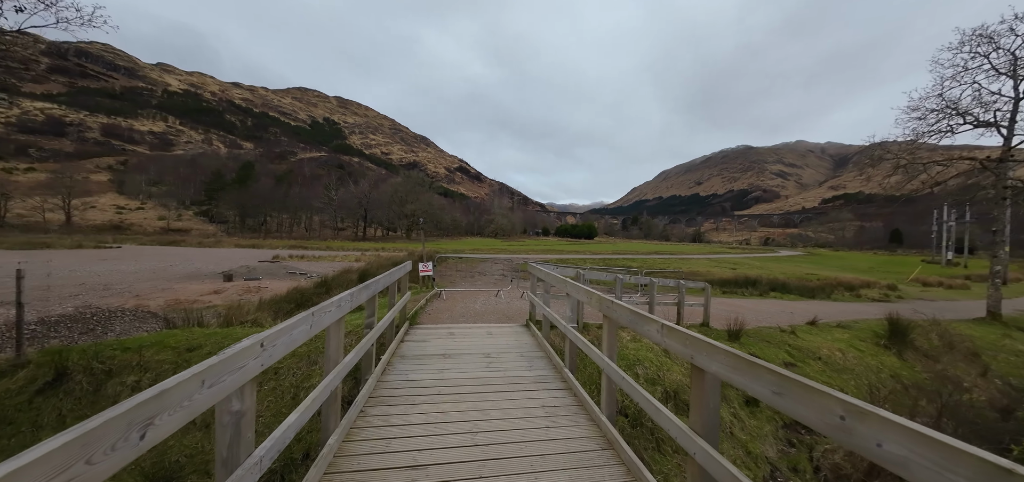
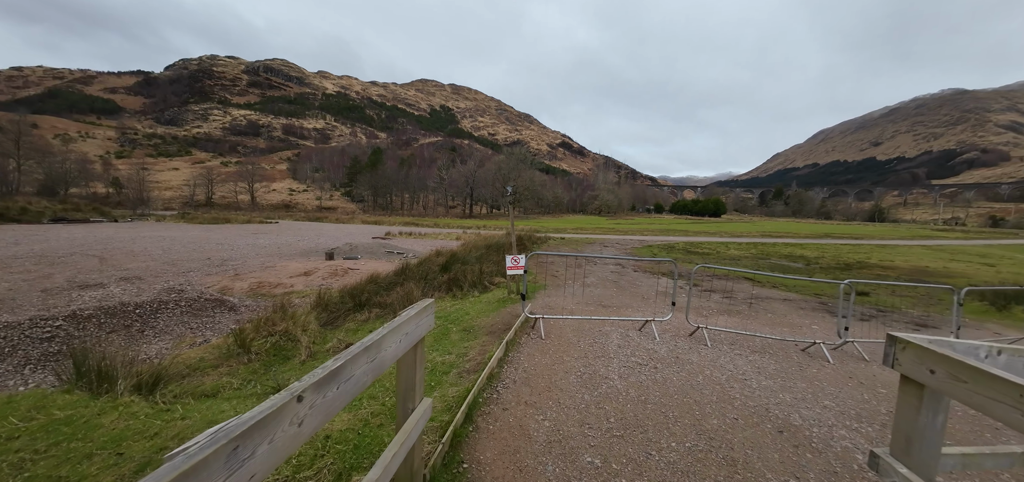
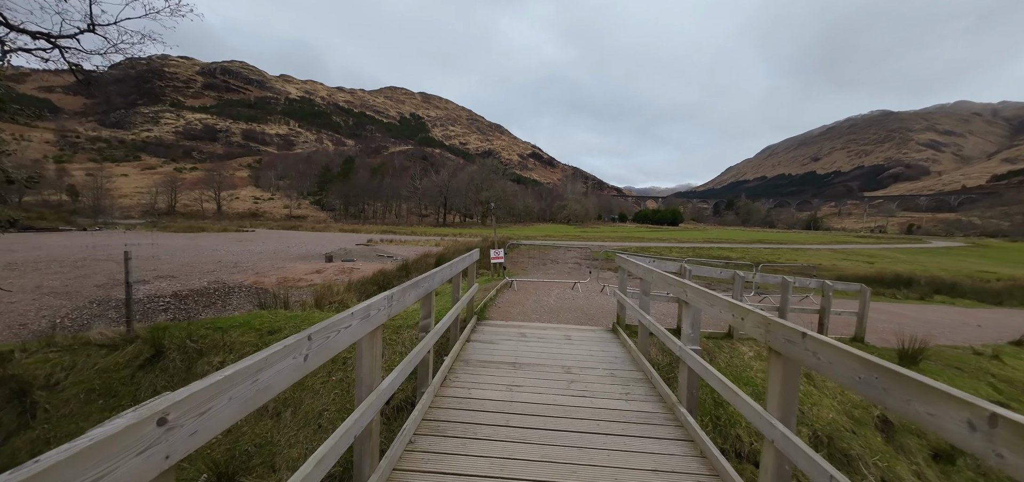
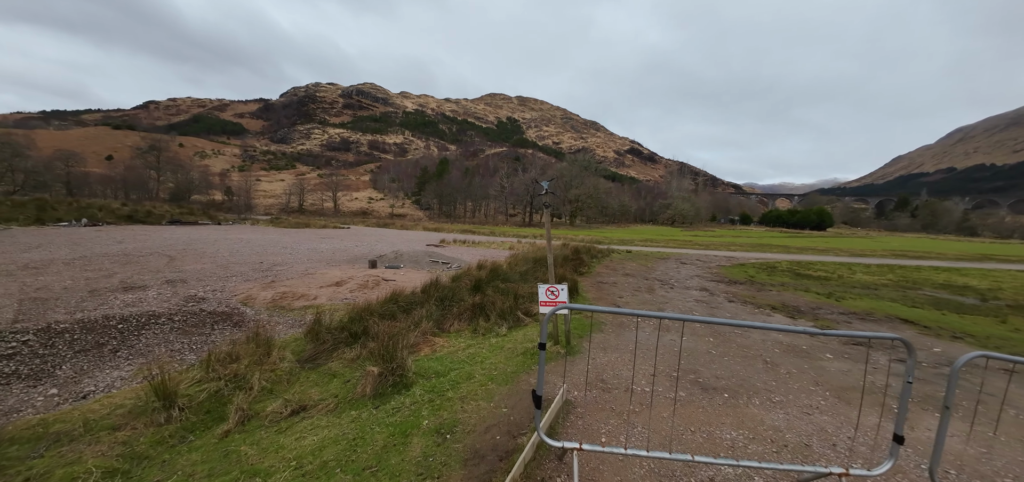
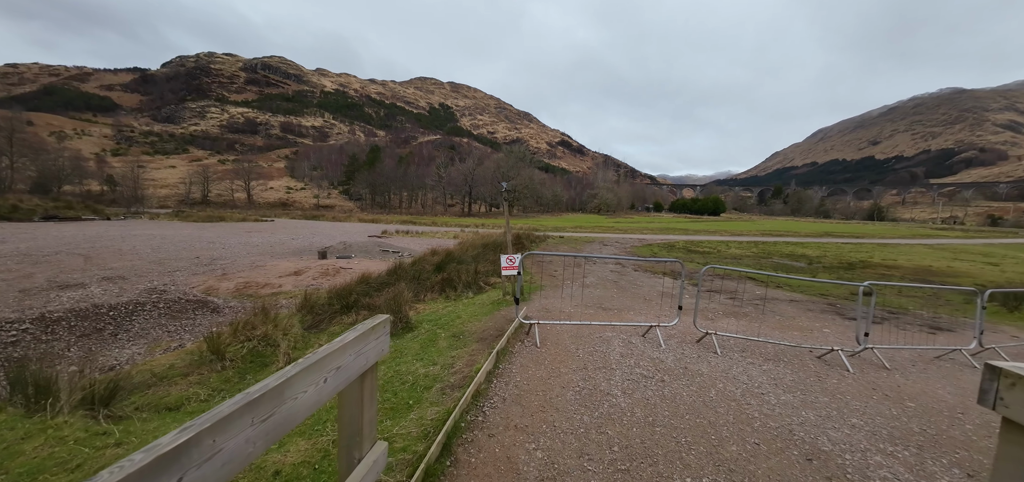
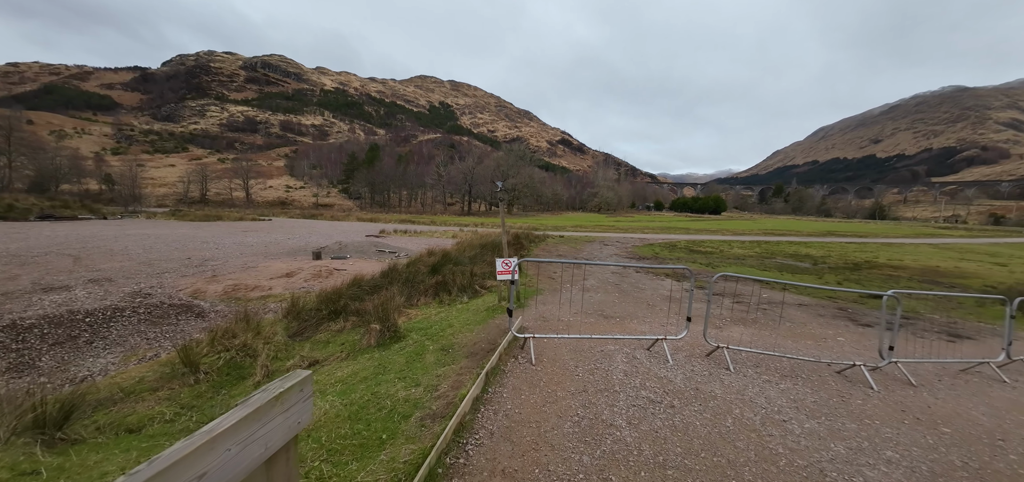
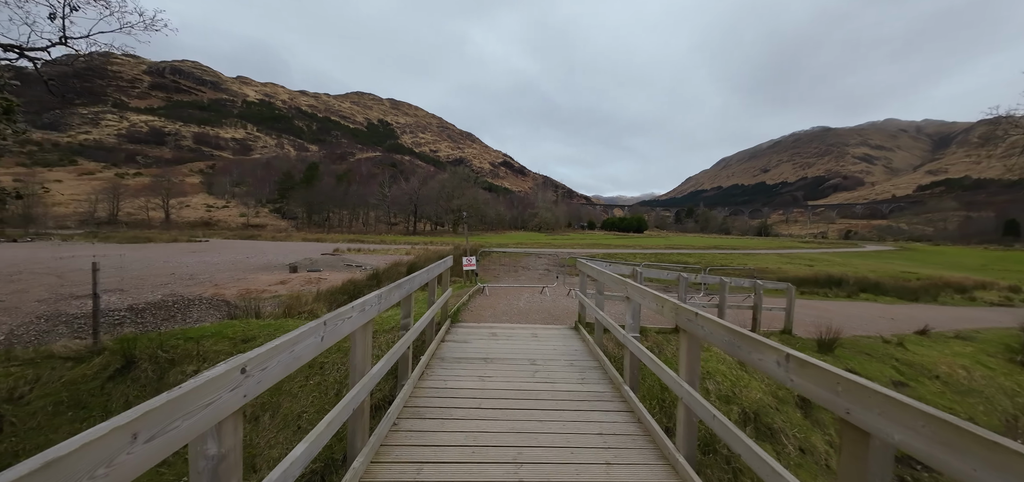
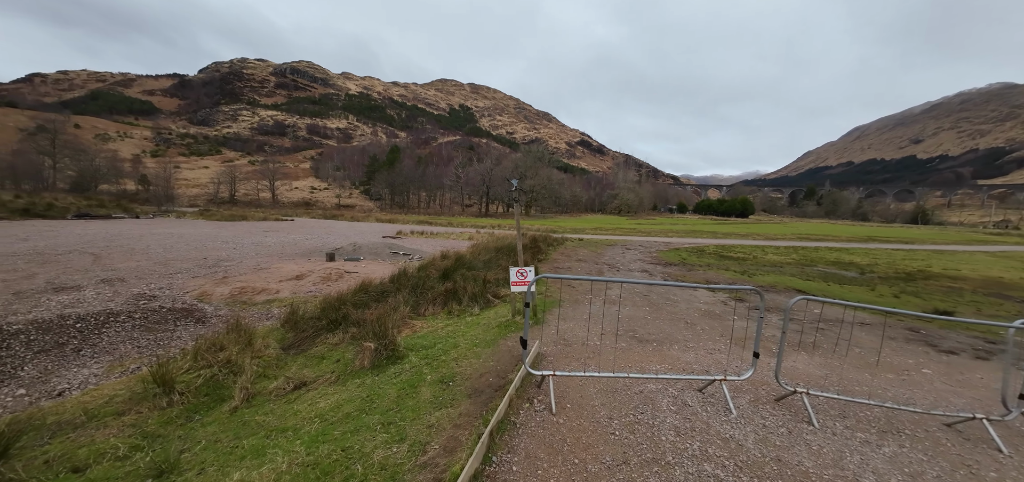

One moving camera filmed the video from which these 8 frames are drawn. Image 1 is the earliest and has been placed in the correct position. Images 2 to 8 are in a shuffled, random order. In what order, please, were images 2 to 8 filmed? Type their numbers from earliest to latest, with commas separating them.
7, 3, 2, 5, 6, 8, 4
